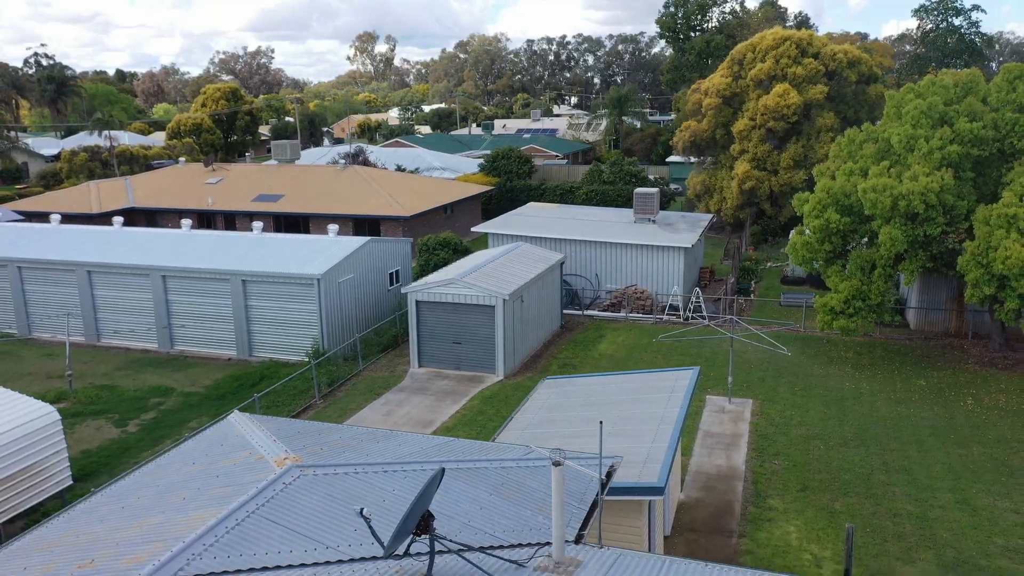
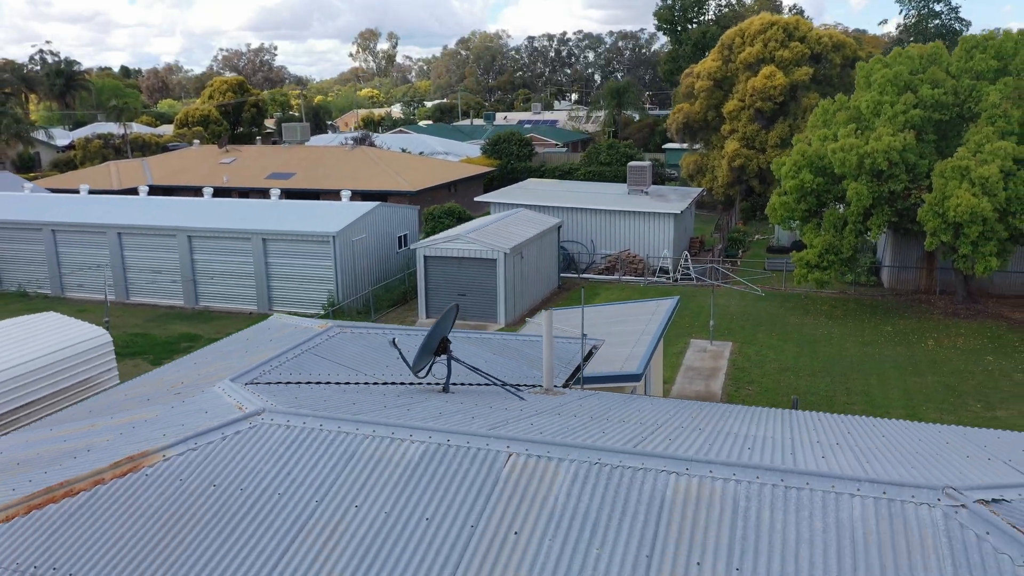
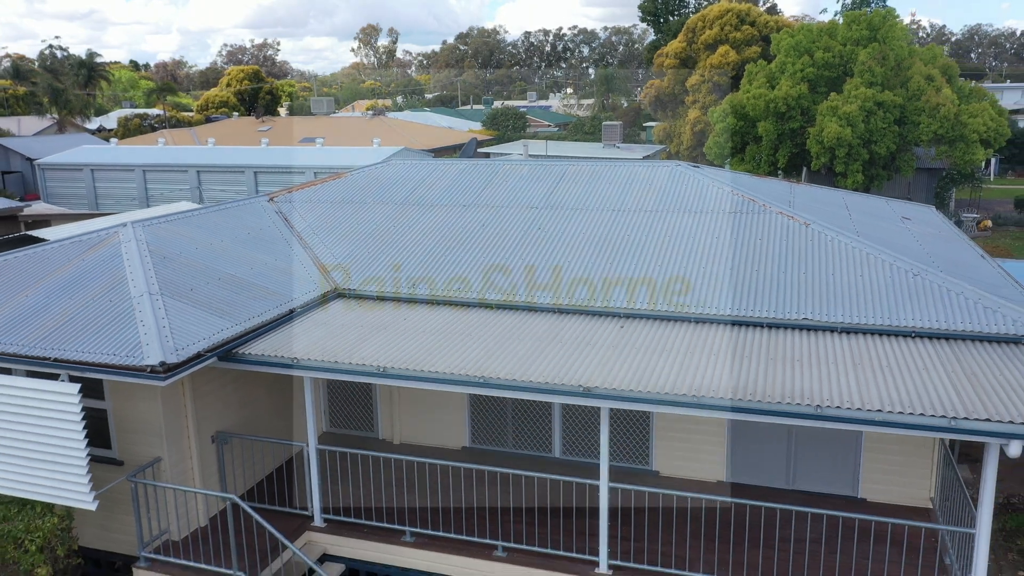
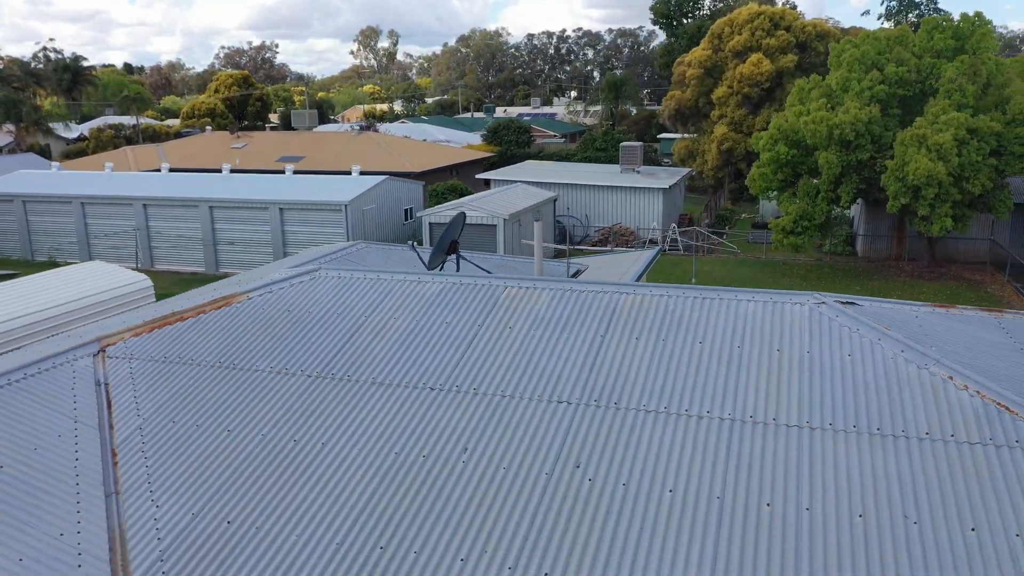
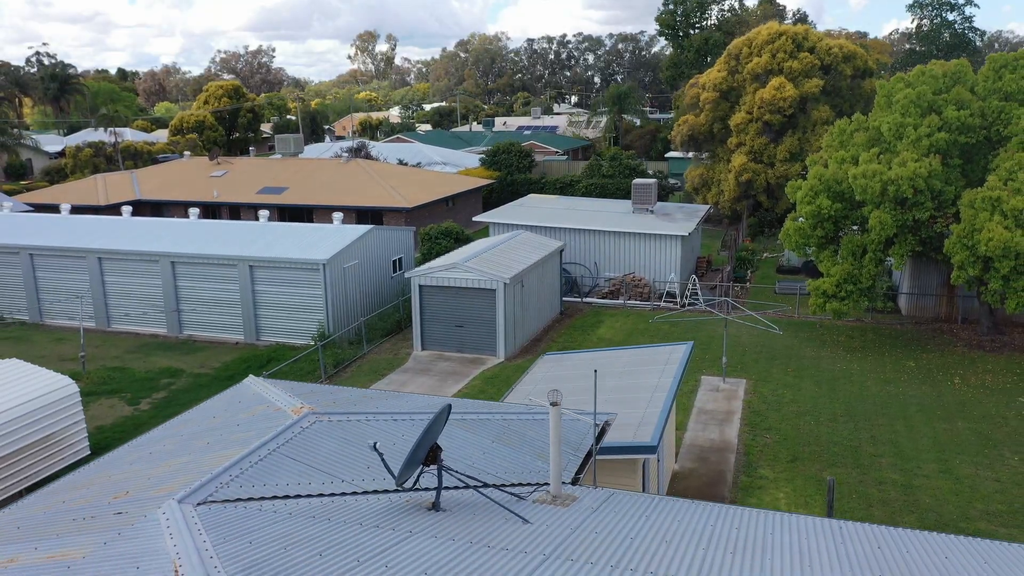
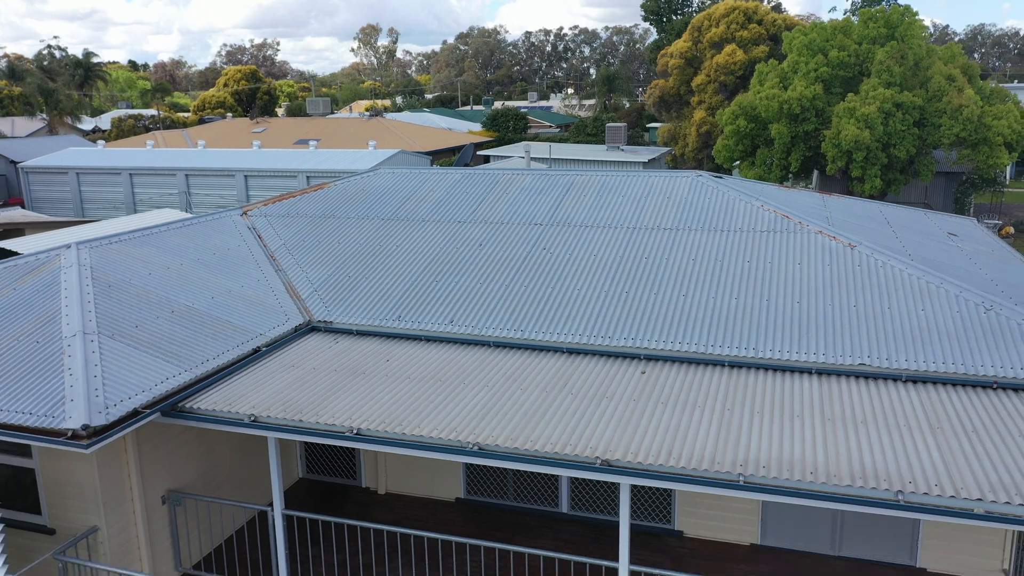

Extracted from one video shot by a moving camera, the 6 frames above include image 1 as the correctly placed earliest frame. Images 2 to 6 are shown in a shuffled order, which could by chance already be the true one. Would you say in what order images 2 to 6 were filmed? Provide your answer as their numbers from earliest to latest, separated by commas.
5, 2, 4, 6, 3
